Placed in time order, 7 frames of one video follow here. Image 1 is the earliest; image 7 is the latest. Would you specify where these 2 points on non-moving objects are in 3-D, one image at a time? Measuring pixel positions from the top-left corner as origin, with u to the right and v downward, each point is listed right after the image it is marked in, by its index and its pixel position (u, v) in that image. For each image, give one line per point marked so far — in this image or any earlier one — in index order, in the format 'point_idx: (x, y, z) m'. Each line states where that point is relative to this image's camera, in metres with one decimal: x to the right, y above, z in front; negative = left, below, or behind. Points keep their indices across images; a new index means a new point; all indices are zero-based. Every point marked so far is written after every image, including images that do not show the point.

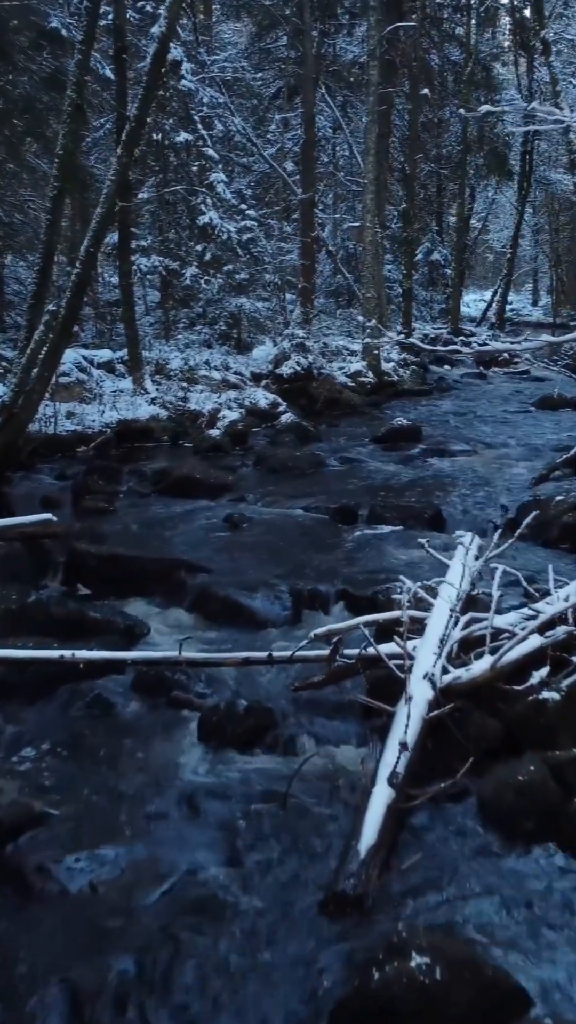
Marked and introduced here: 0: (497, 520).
0: (+2.4, -0.1, +10.9) m
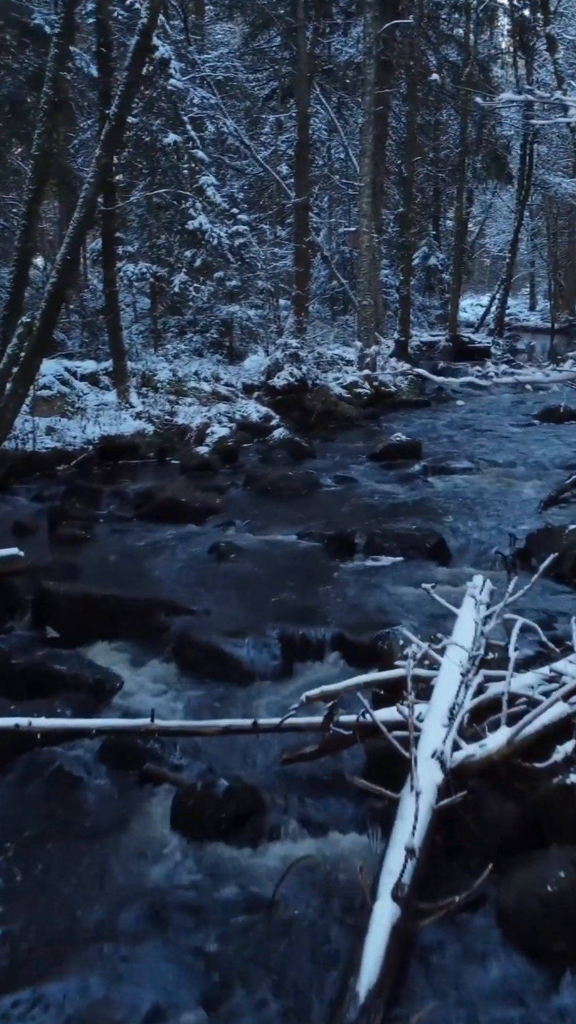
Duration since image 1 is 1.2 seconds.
0: (+2.3, -0.4, +10.1) m
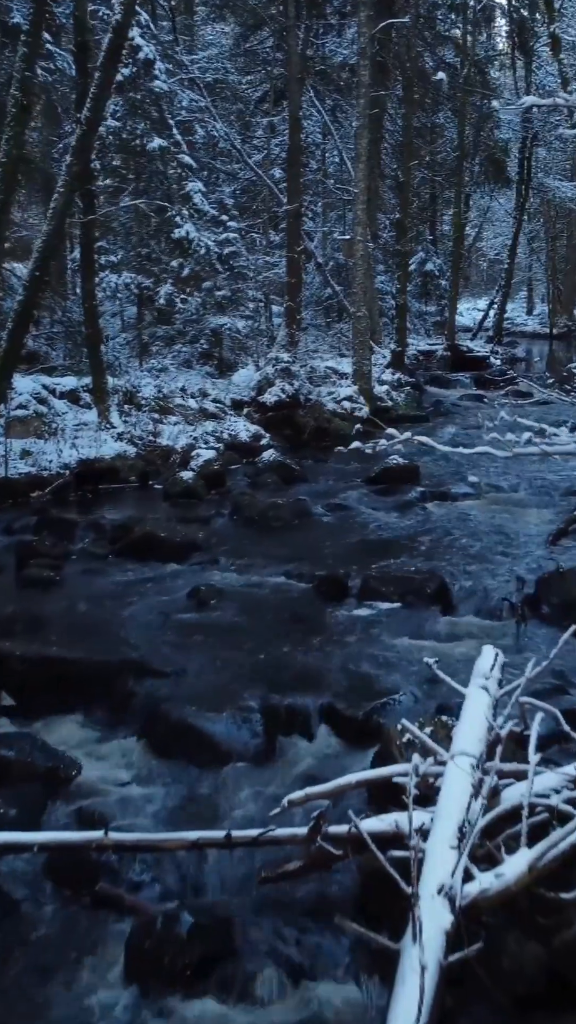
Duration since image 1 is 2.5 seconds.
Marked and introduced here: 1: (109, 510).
0: (+2.2, -0.8, +9.2) m
1: (-2.5, 0.0, +13.3) m
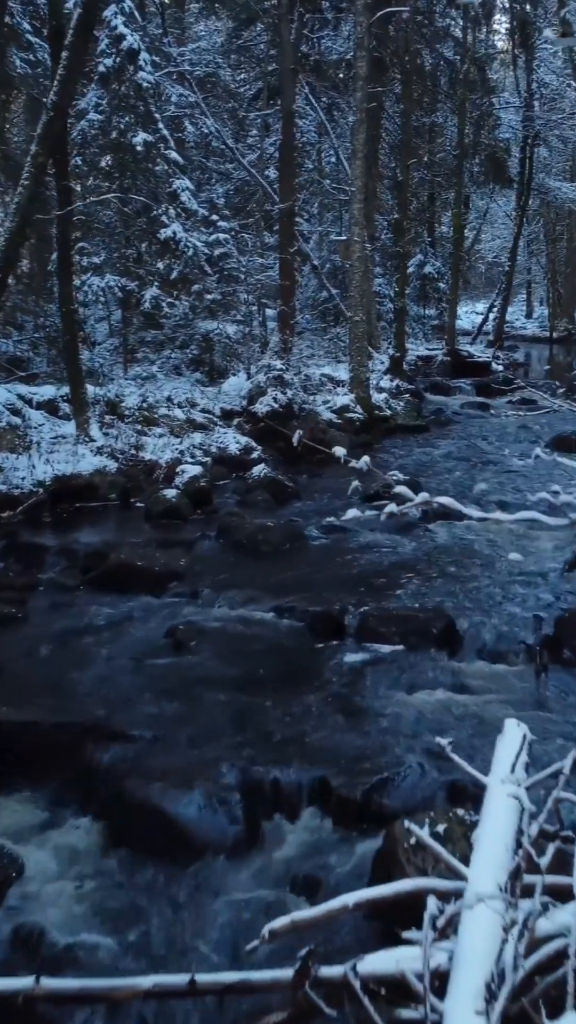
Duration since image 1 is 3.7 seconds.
0: (+2.1, -1.1, +8.2) m
1: (-2.6, -0.3, +12.3) m
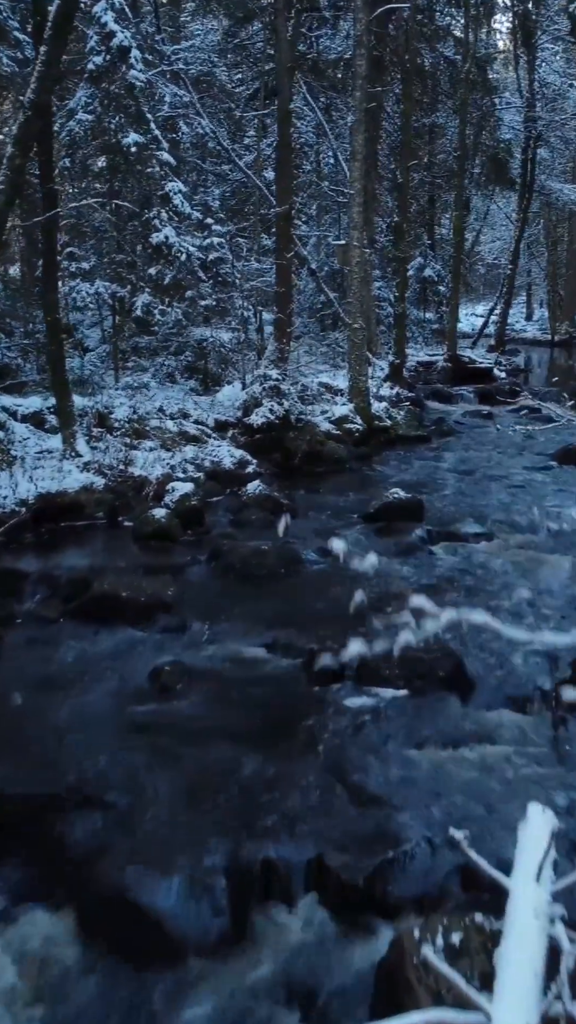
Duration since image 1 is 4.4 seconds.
0: (+2.0, -1.3, +7.5) m
1: (-2.7, -0.5, +11.6) m
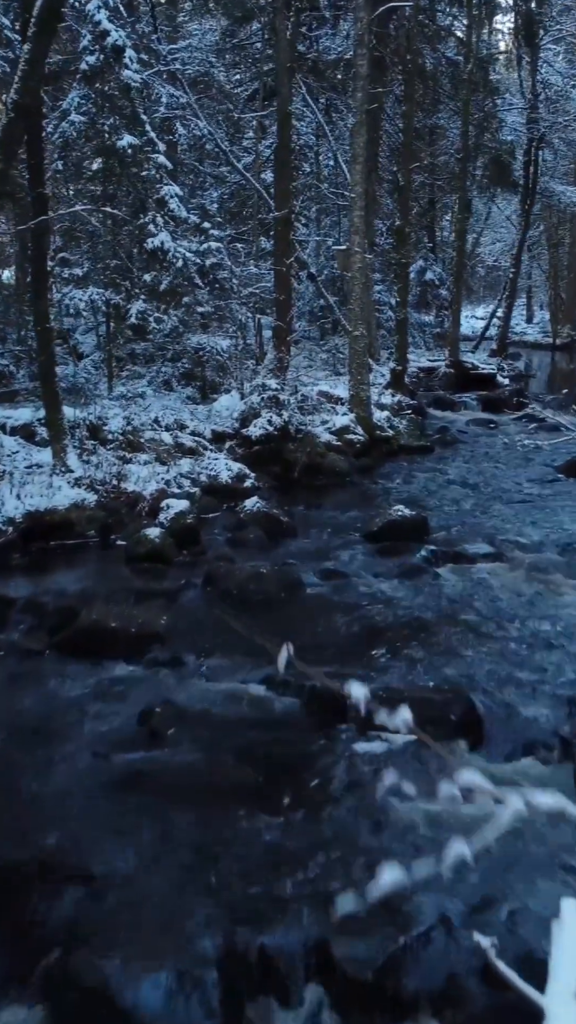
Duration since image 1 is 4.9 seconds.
0: (+2.0, -1.6, +7.0) m
1: (-2.7, -0.8, +11.1) m
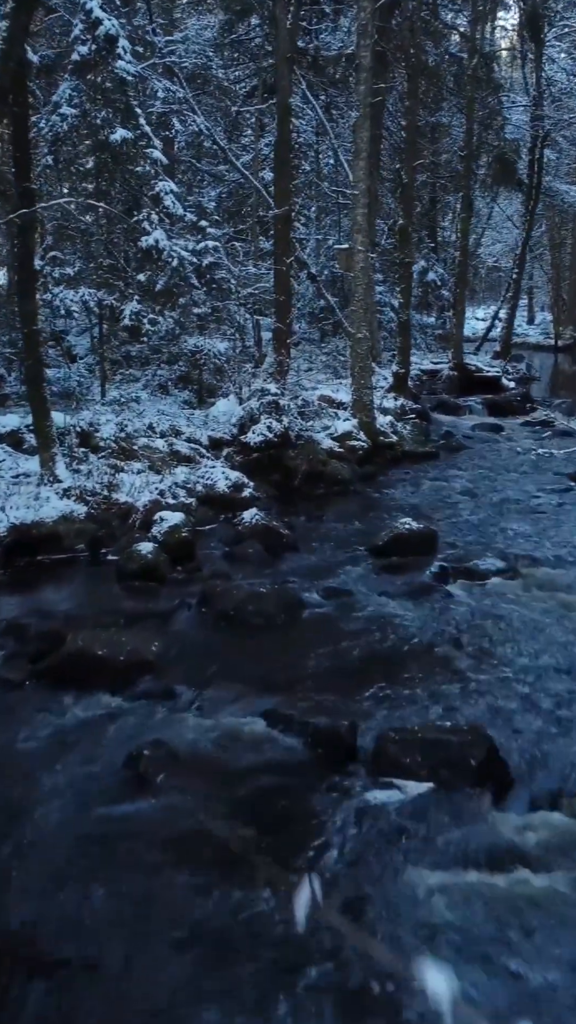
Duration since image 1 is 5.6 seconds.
0: (+2.0, -1.7, +6.3) m
1: (-2.7, -0.9, +10.4) m
